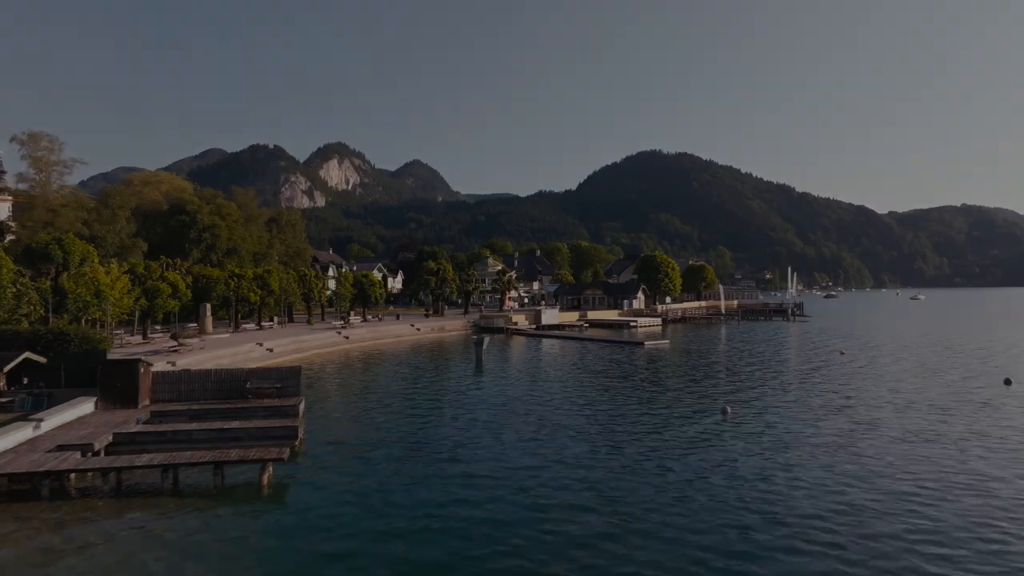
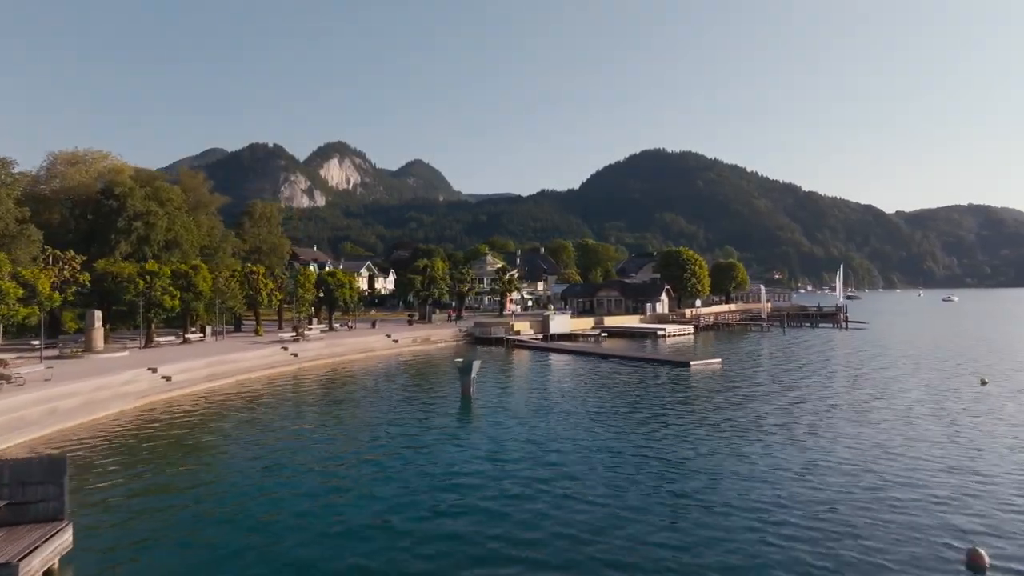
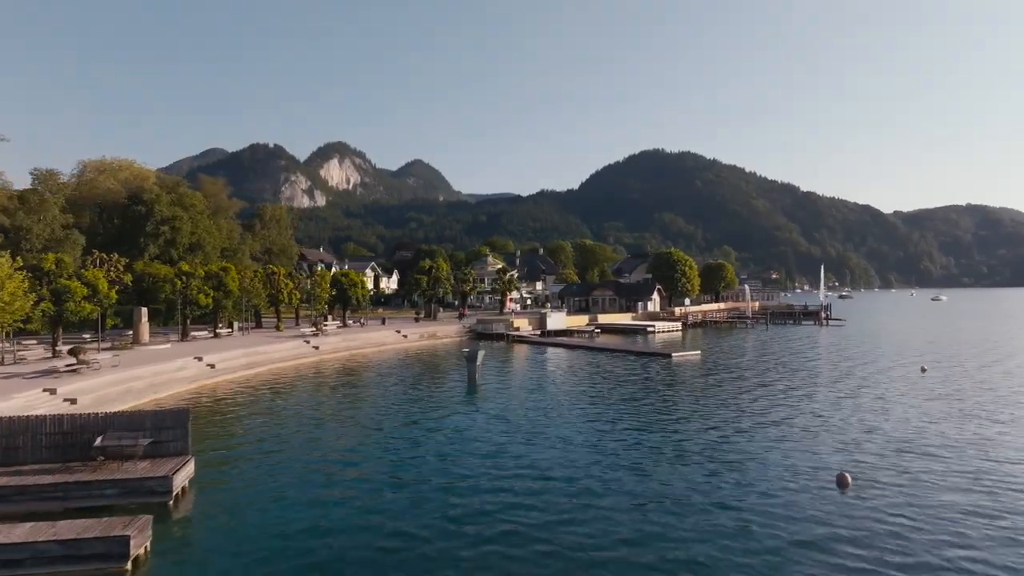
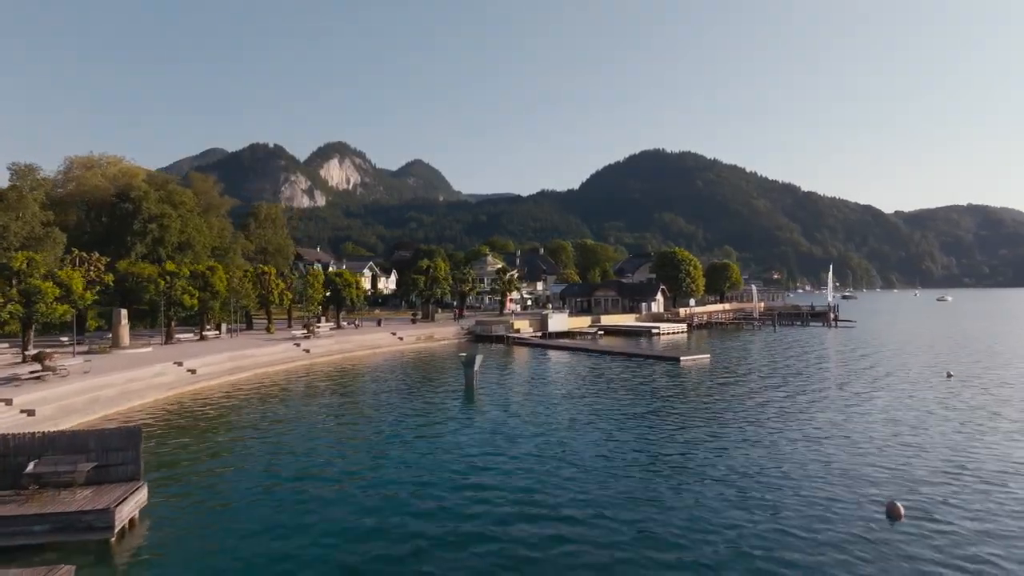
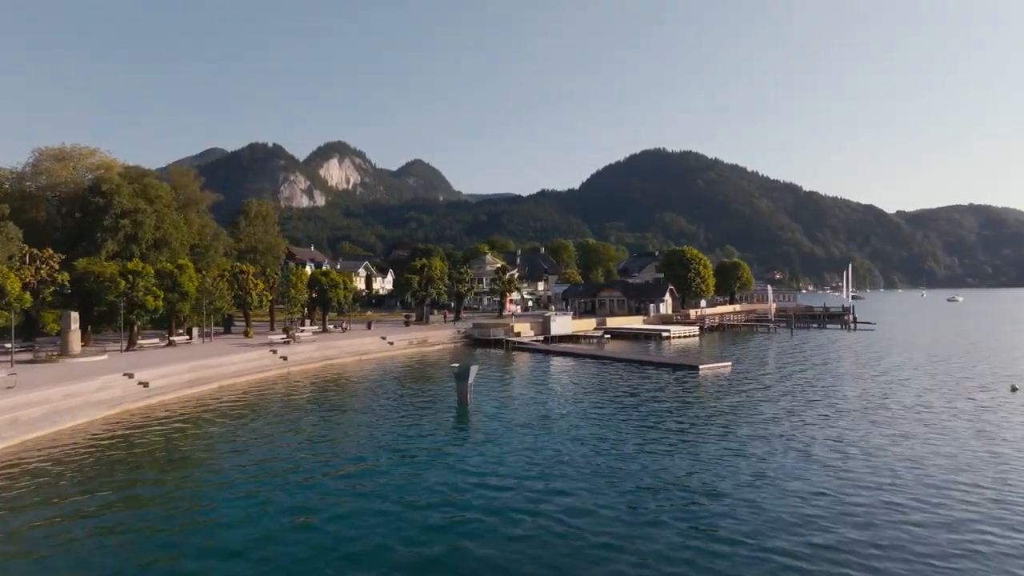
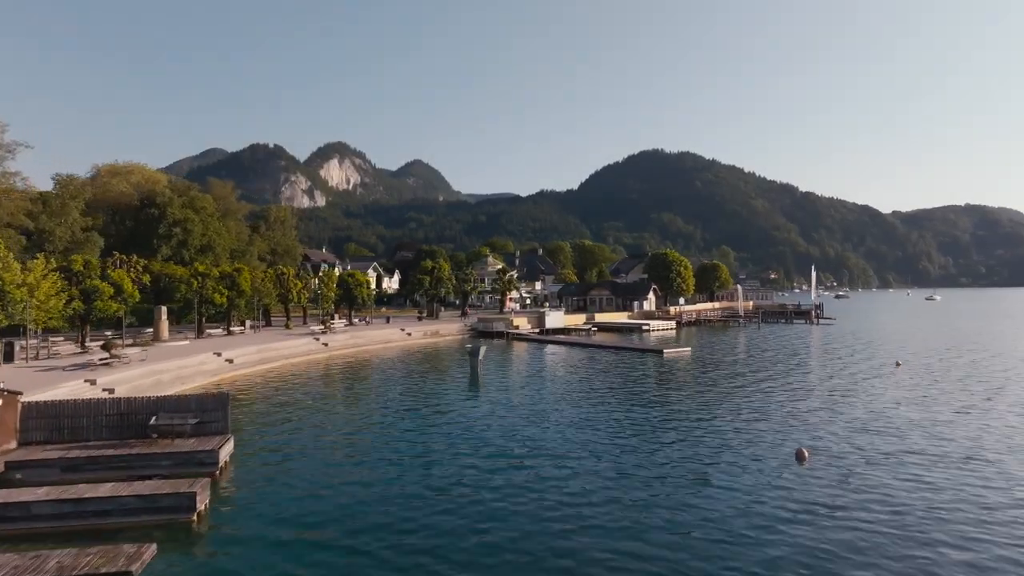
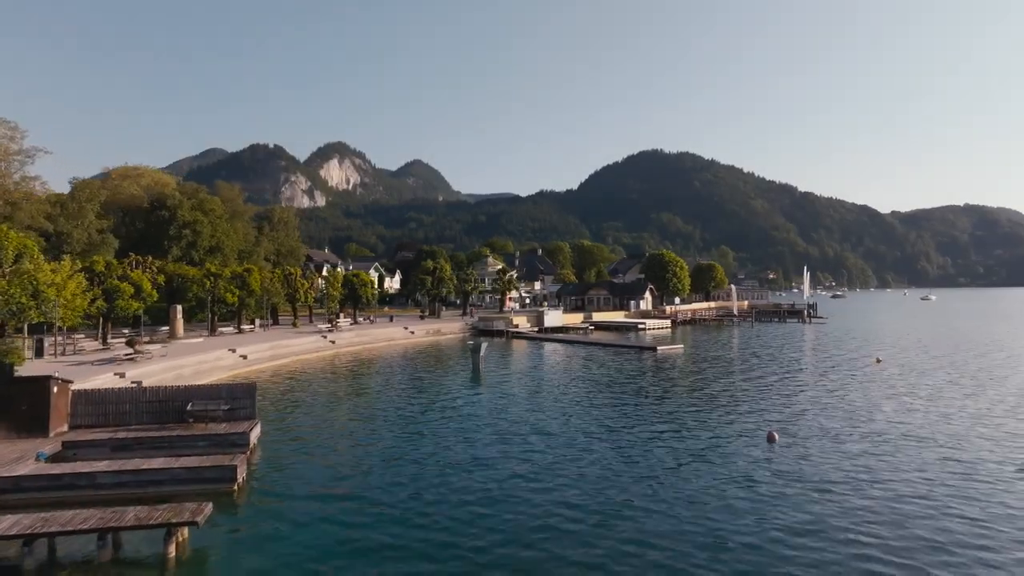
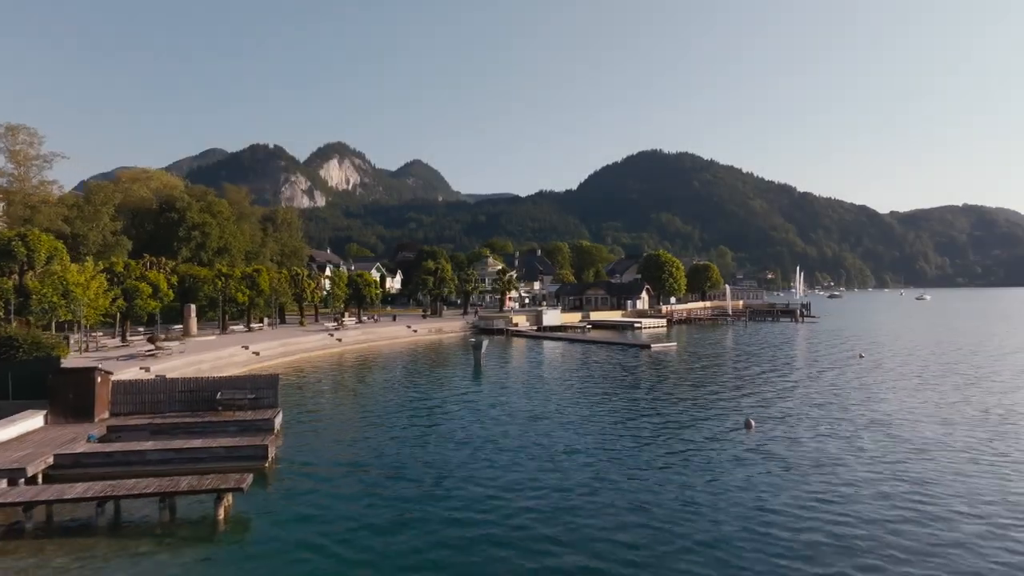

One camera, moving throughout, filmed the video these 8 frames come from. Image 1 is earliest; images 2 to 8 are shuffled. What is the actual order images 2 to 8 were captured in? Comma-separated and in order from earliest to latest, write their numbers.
8, 7, 6, 3, 4, 2, 5
